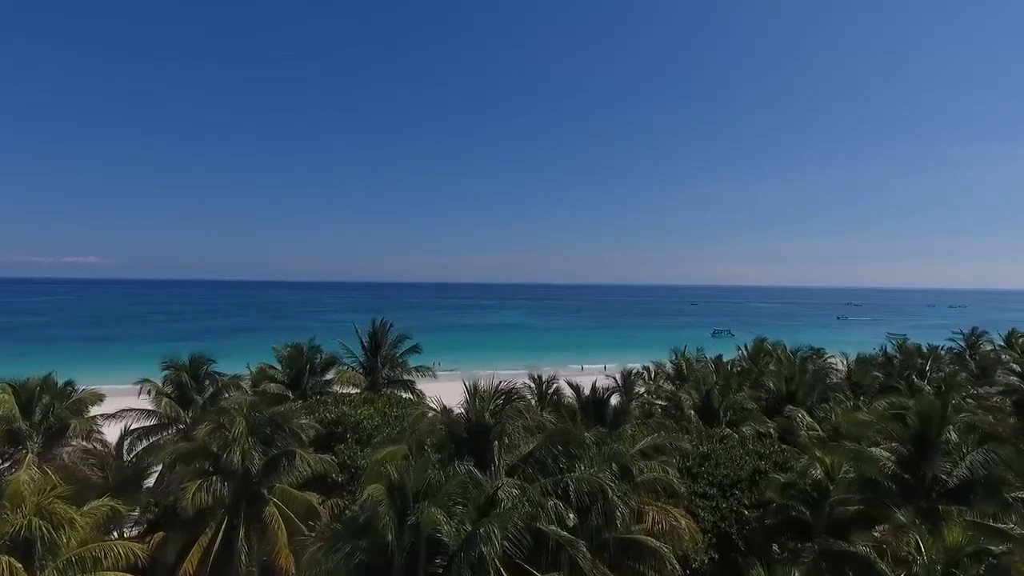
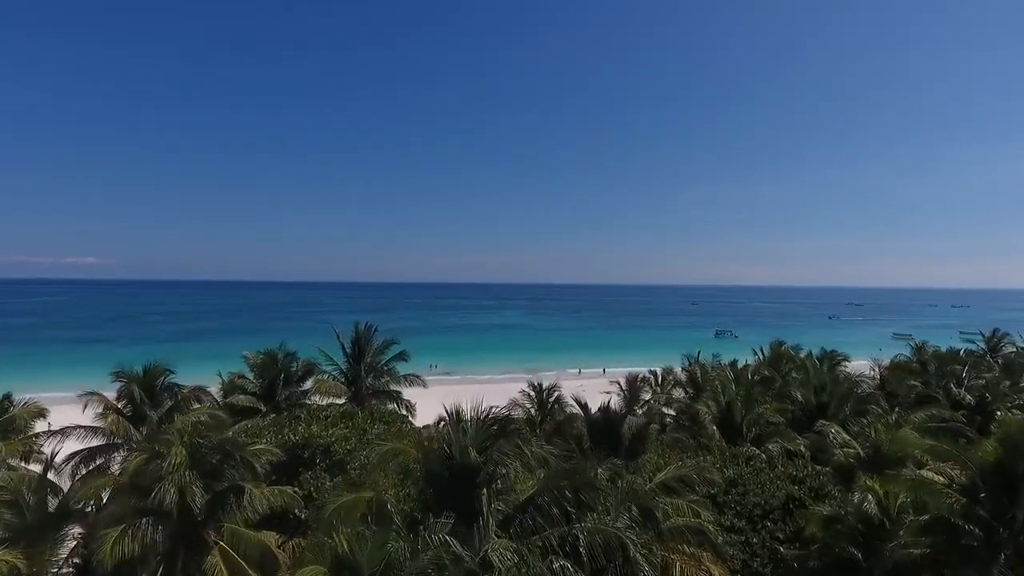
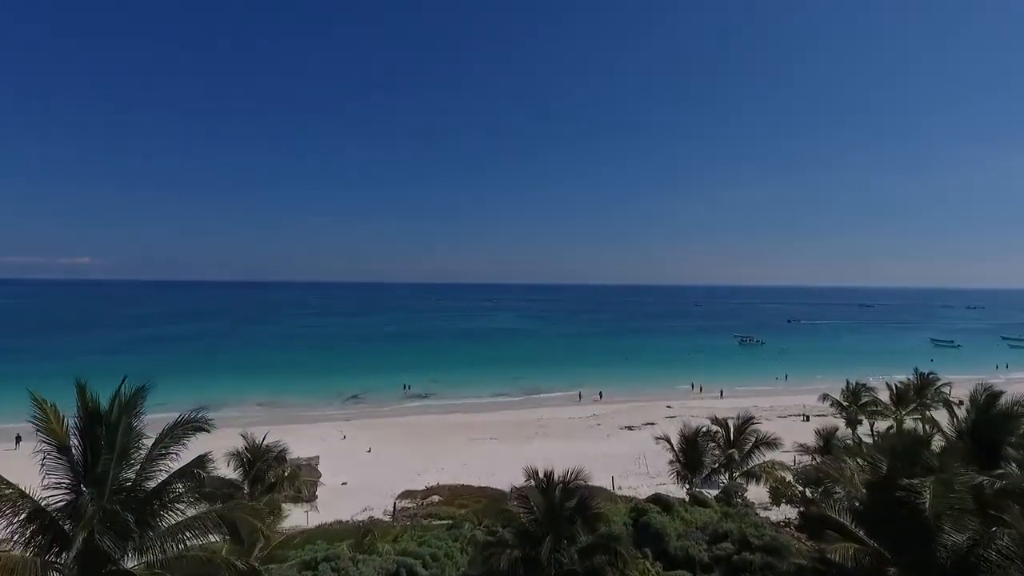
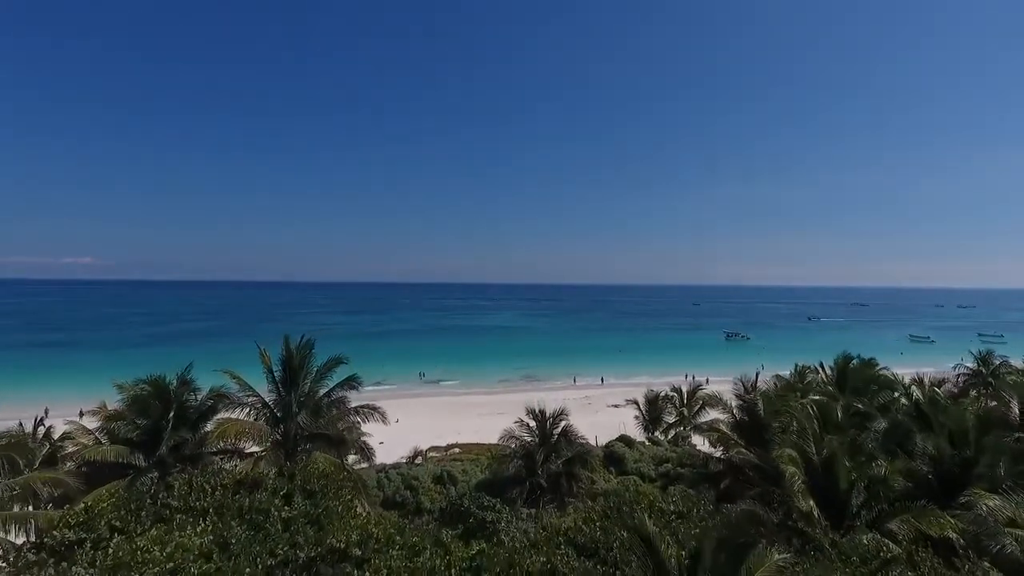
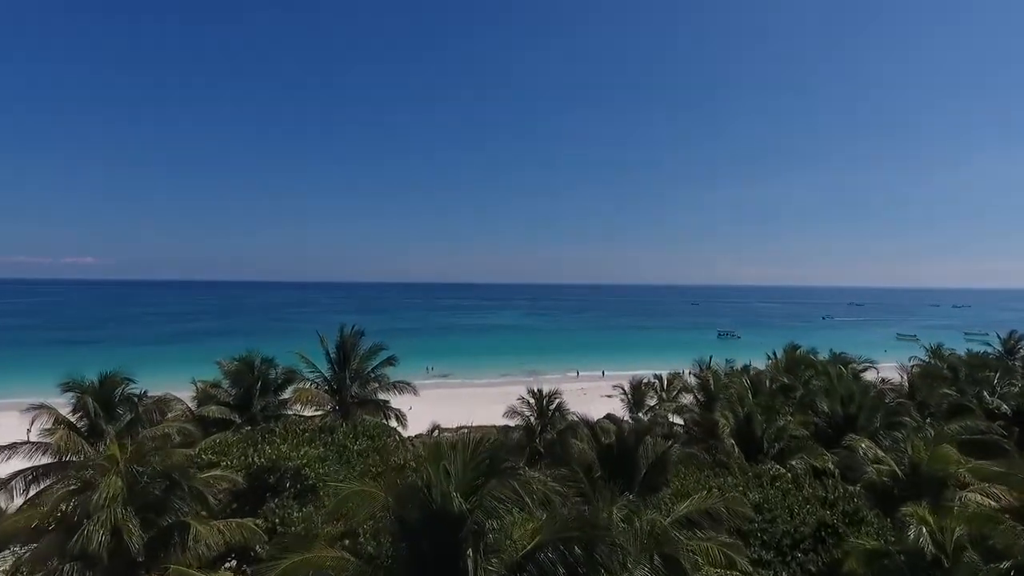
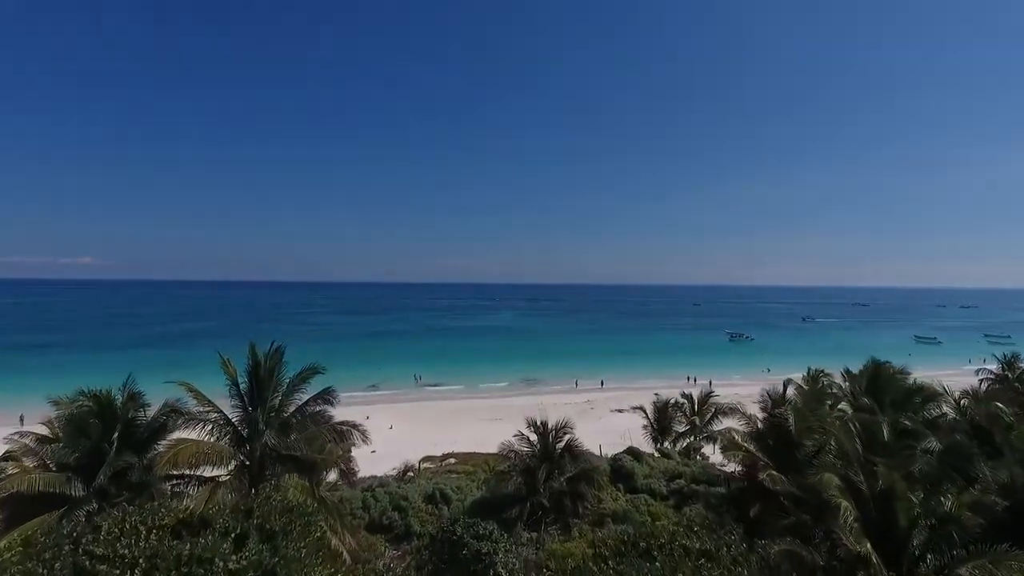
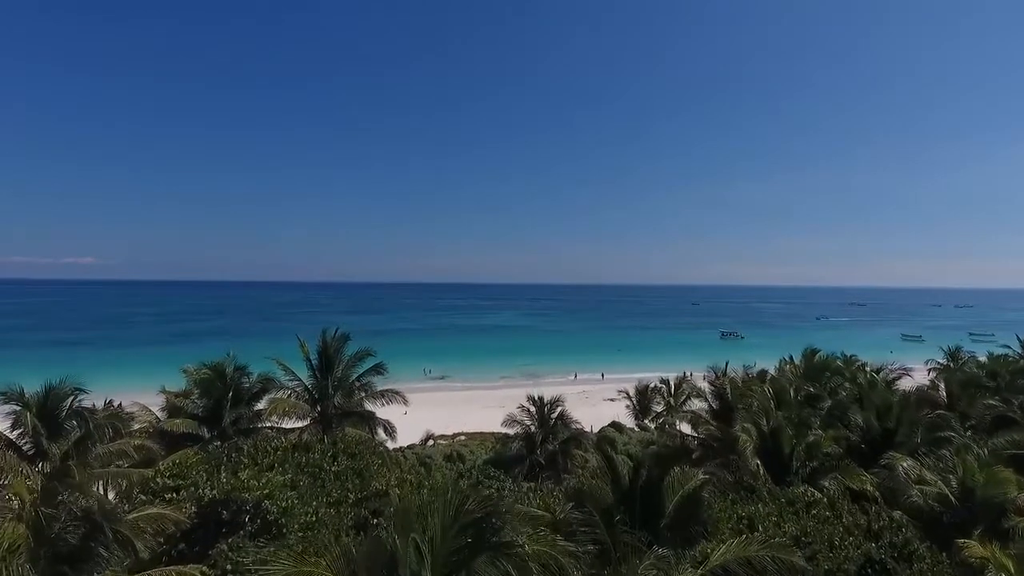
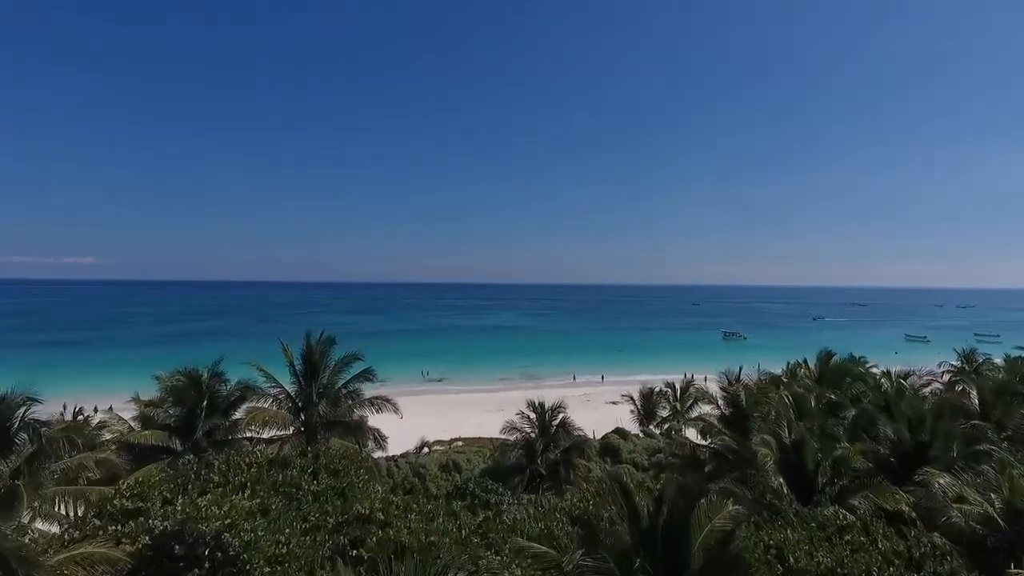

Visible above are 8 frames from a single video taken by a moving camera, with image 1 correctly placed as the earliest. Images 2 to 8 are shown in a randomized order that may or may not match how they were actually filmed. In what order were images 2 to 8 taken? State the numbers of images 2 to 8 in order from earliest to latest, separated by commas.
2, 5, 7, 8, 4, 6, 3
